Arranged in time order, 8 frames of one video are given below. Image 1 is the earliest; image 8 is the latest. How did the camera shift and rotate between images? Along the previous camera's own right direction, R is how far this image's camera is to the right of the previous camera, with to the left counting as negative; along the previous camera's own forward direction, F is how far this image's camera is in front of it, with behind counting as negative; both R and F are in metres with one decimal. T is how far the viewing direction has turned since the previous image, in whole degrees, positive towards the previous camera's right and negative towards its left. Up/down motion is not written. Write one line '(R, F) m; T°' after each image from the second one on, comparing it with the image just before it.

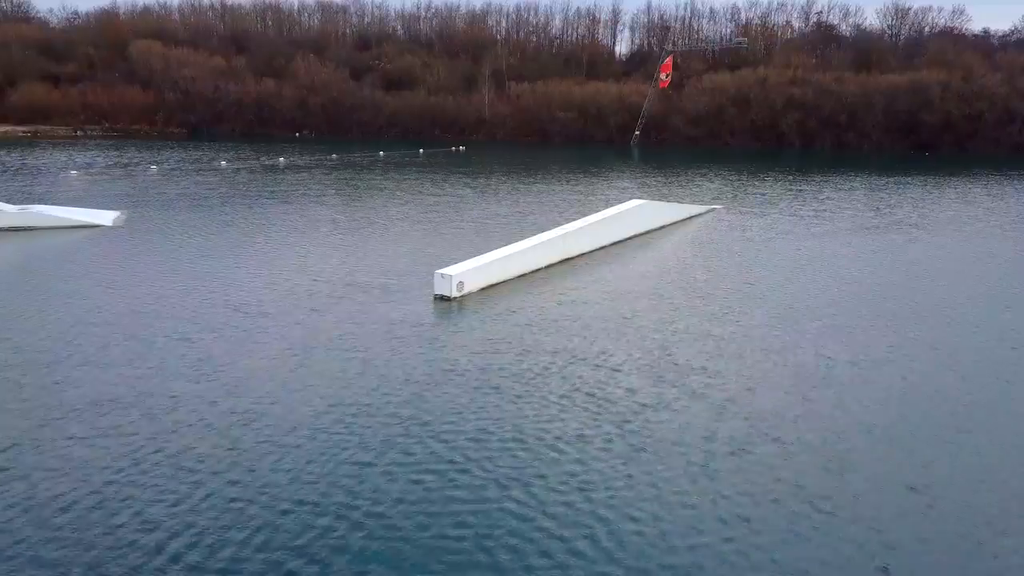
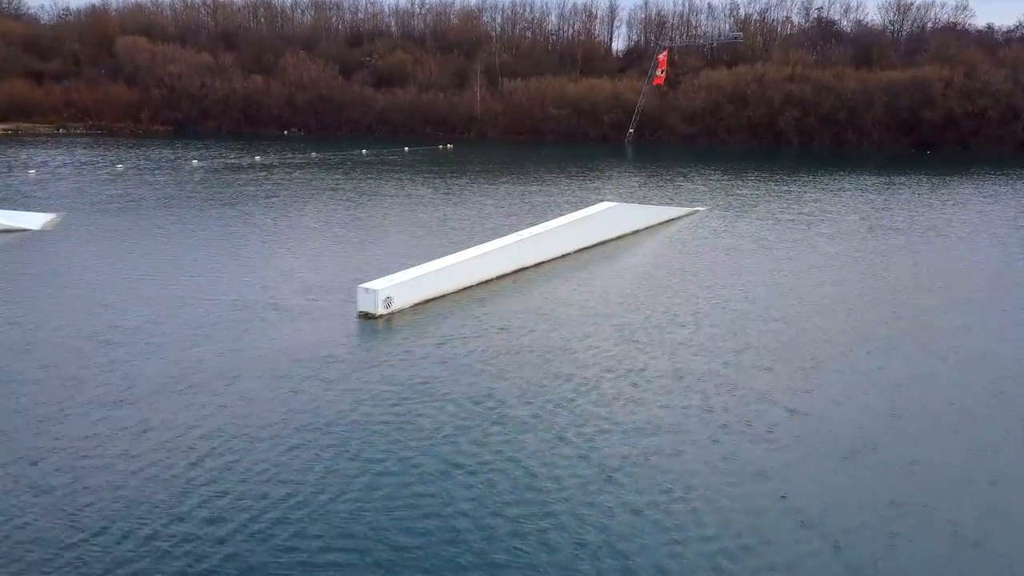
(+1.4, +2.2) m; 0°
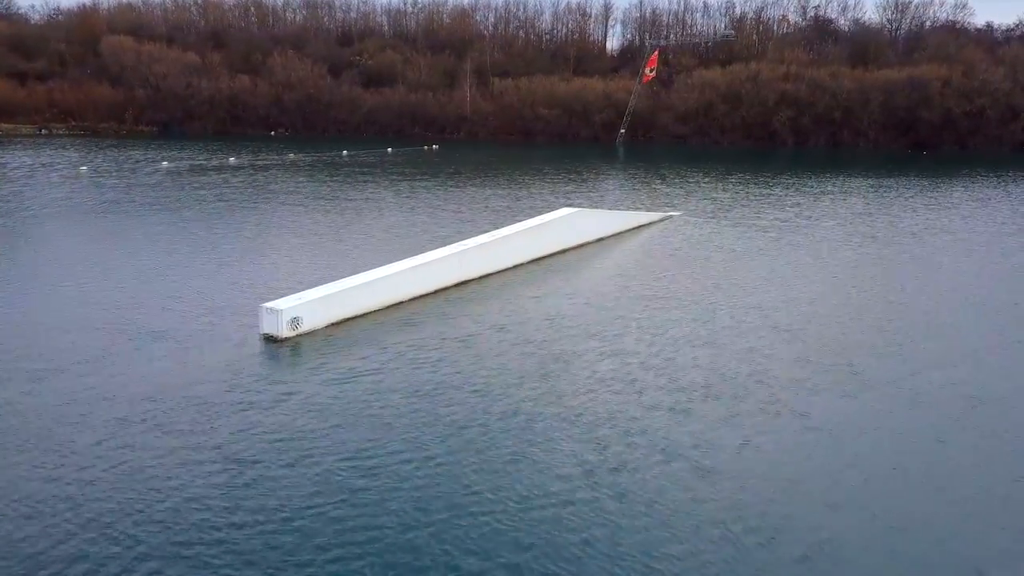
(+1.3, +1.7) m; 0°
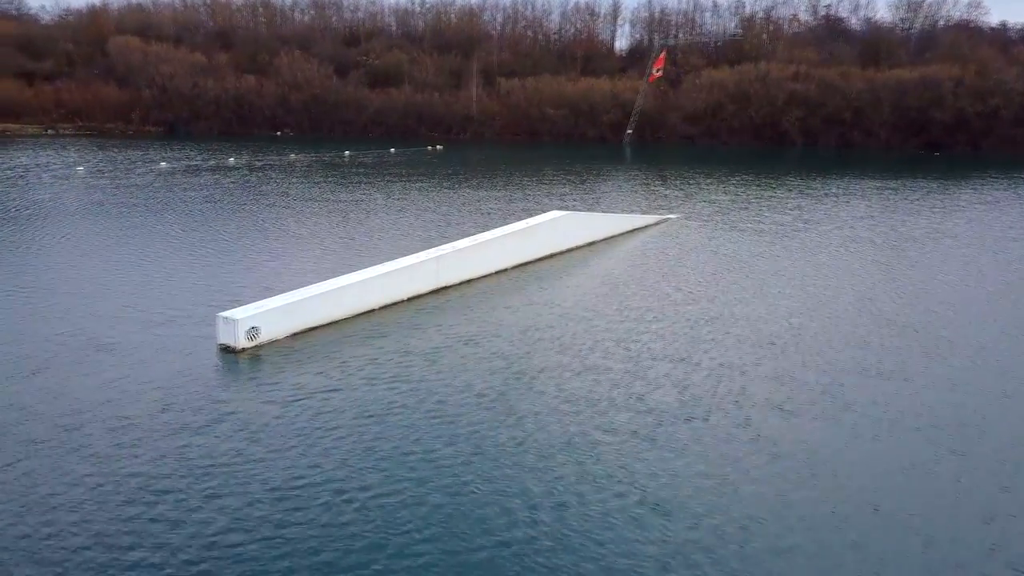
(+0.7, +0.7) m; -1°
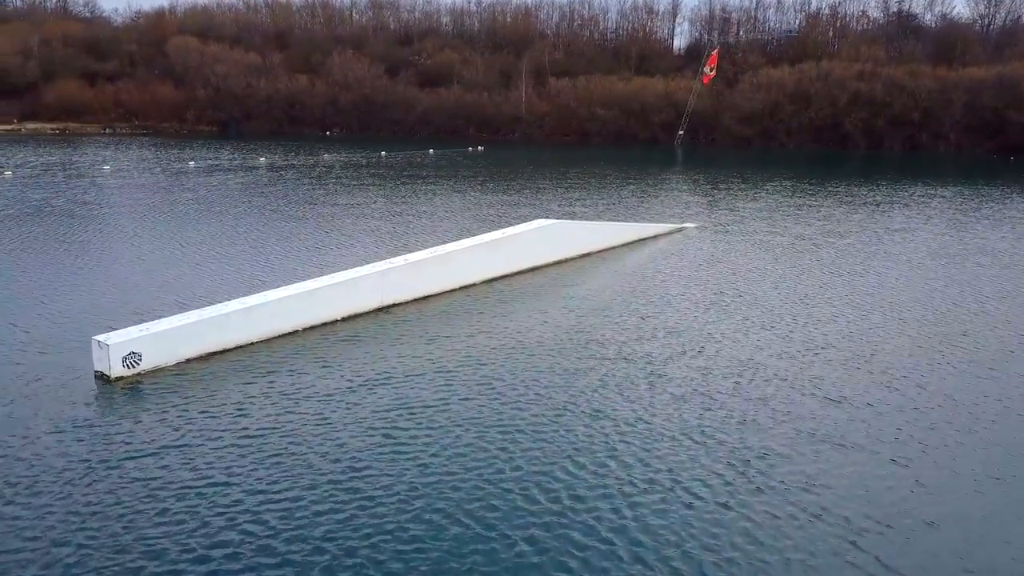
(+2.0, +2.1) m; -5°
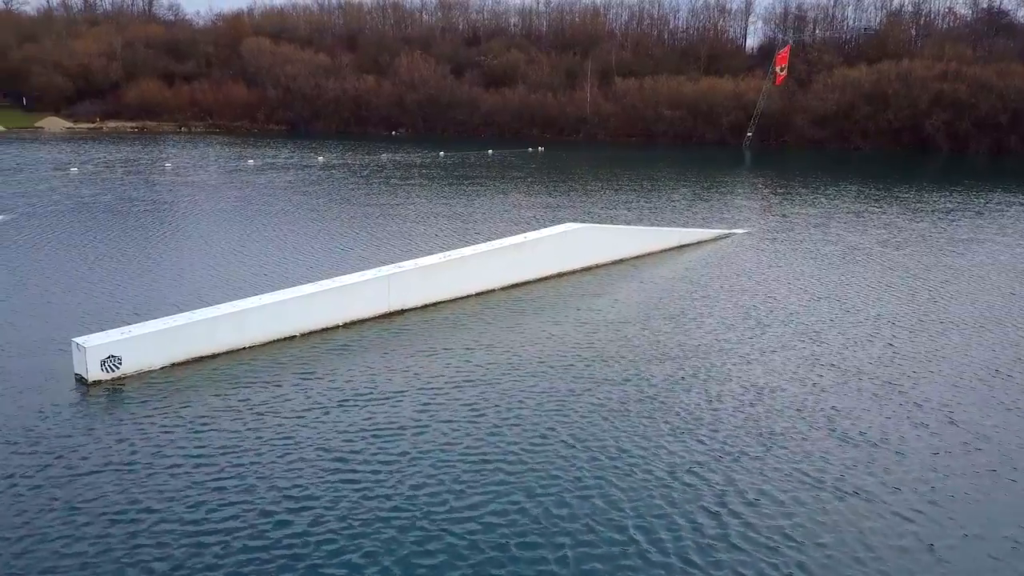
(+1.0, +0.9) m; -5°
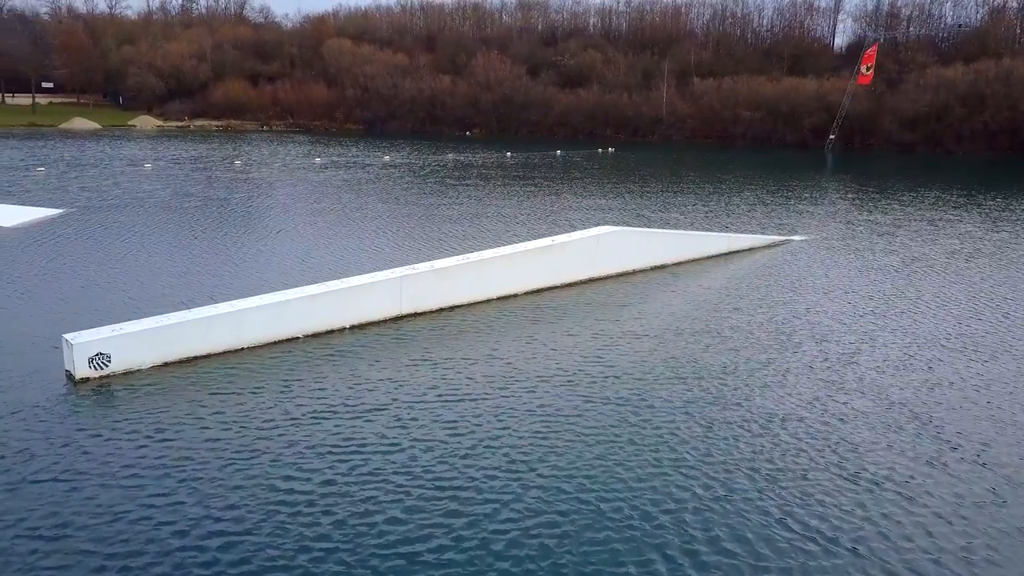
(+1.1, +0.8) m; -6°
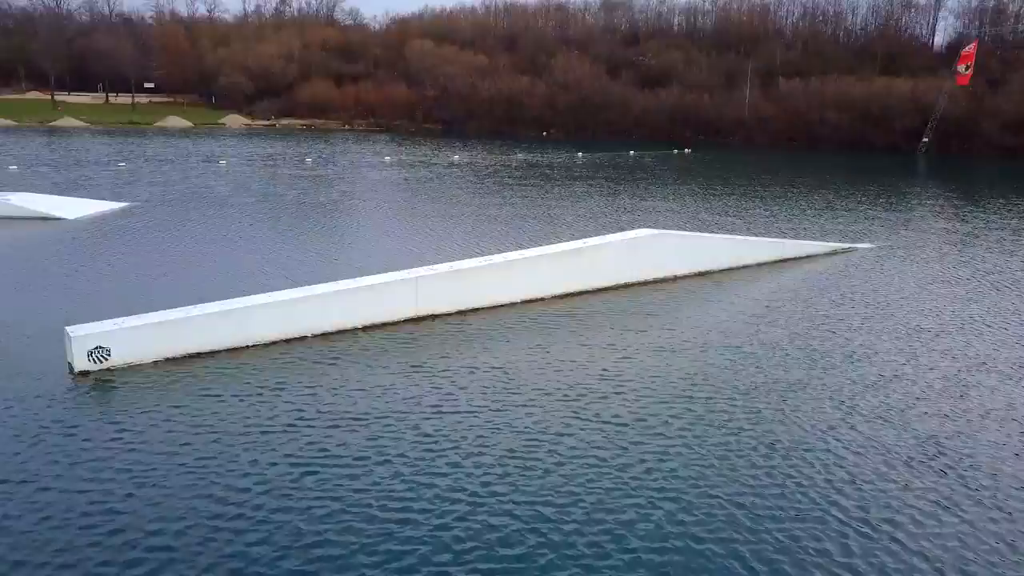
(+1.0, +0.6) m; -6°
